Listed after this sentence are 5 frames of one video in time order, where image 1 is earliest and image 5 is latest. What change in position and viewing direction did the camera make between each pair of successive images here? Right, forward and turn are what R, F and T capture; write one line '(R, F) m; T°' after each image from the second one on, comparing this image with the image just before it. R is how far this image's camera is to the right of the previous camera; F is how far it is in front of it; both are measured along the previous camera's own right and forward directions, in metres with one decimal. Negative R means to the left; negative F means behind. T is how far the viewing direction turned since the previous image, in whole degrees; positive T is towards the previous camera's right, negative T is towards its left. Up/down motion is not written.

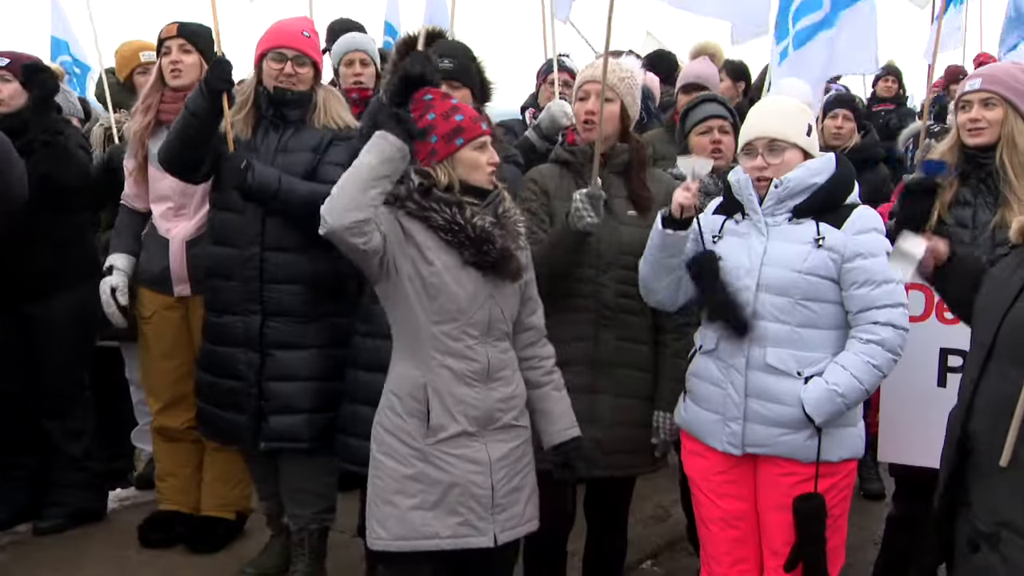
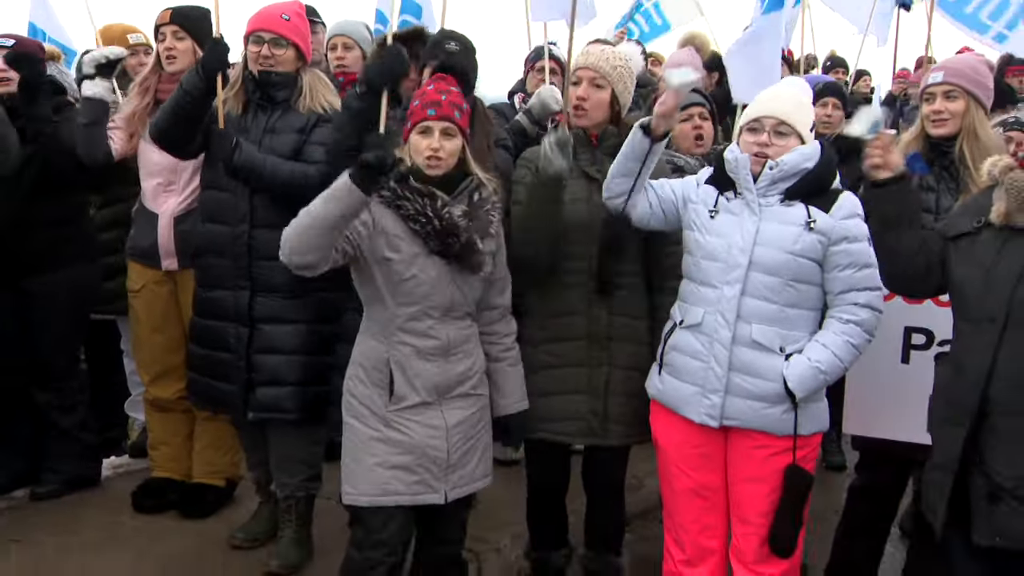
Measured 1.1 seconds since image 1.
(+0.3, -0.1) m; -4°
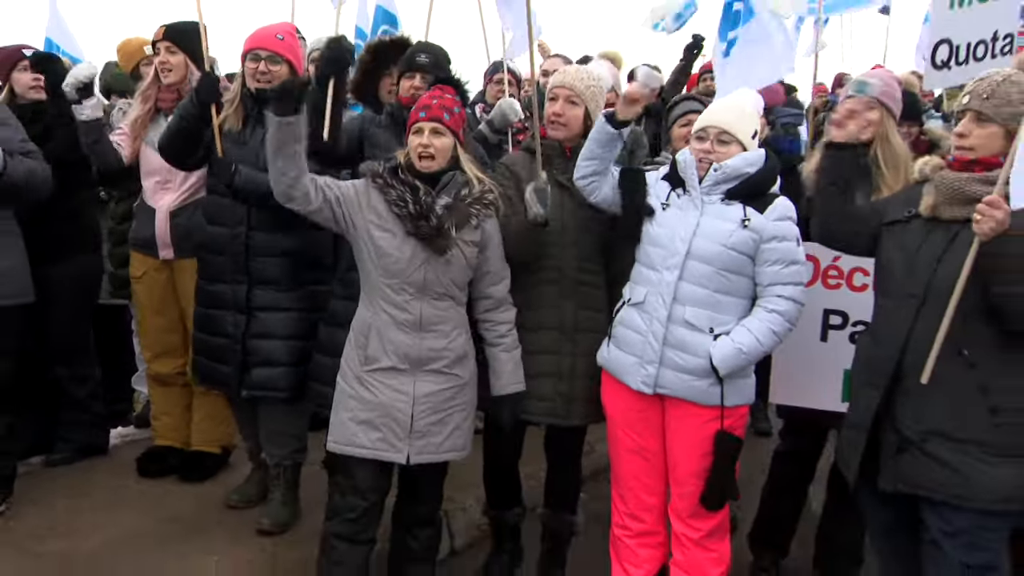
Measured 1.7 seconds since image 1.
(+0.1, -0.3) m; +1°
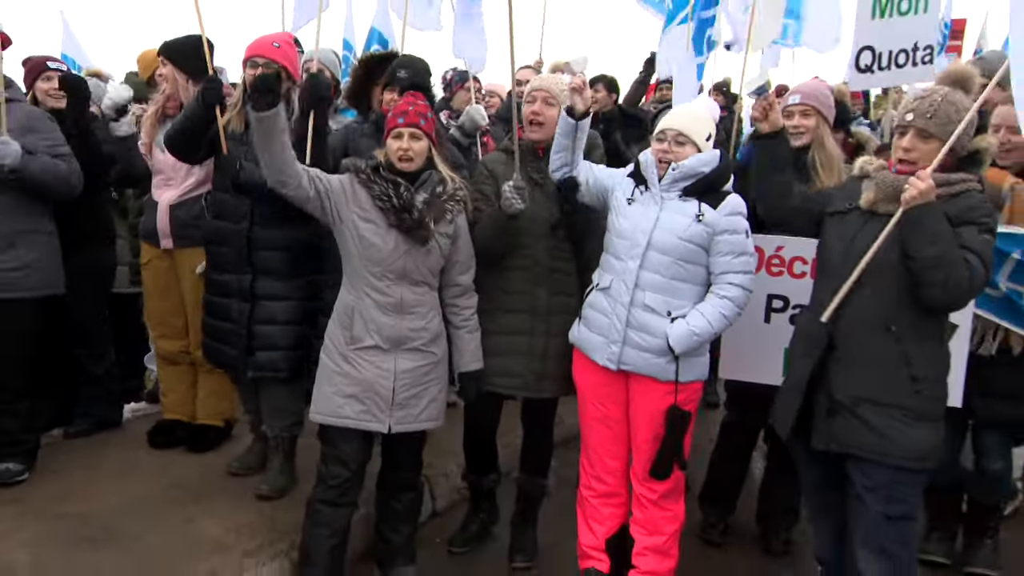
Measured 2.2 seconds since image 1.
(0.0, -0.3) m; +1°
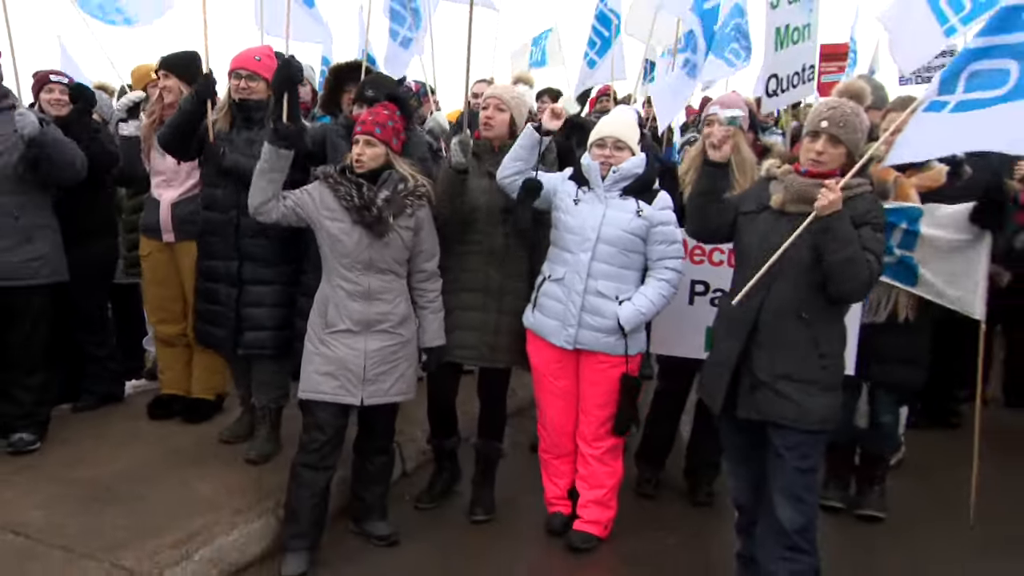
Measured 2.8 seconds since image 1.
(+0.1, -0.5) m; +2°
